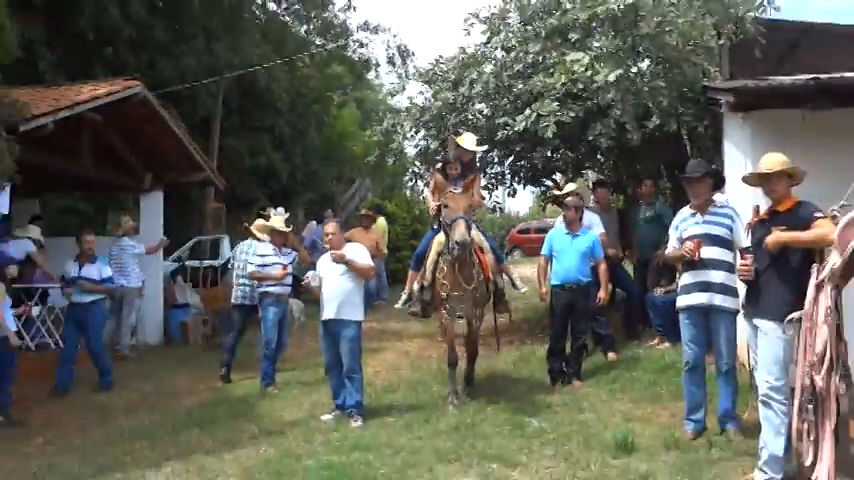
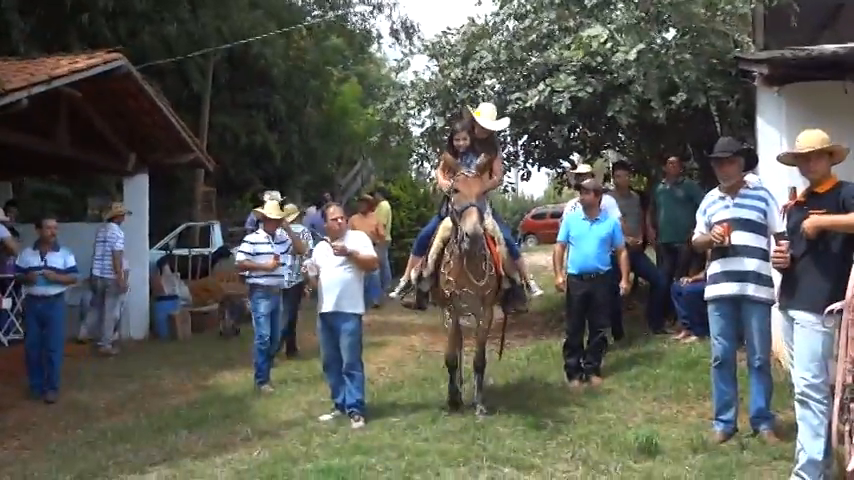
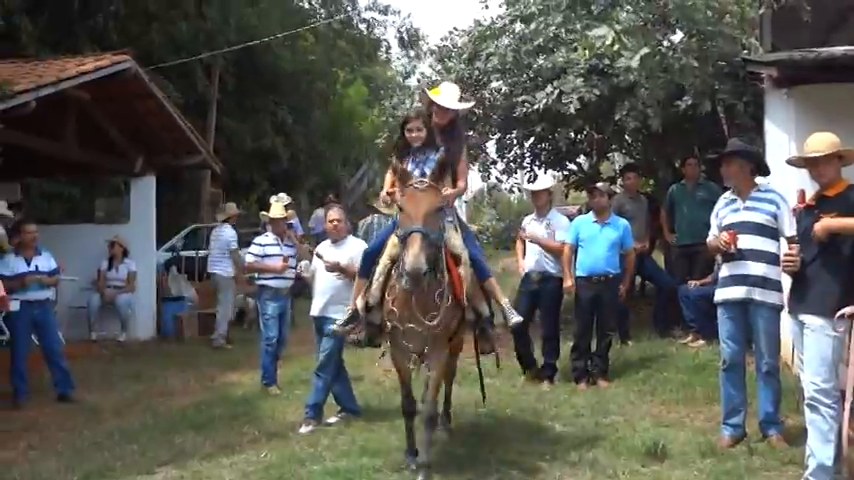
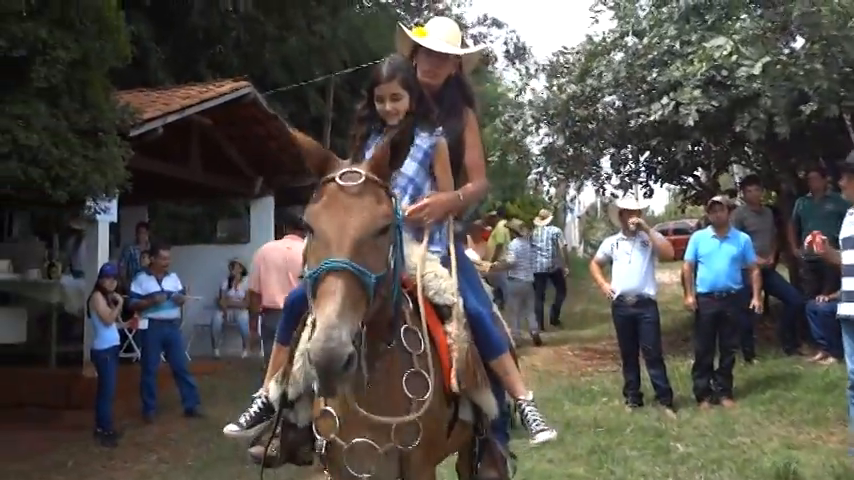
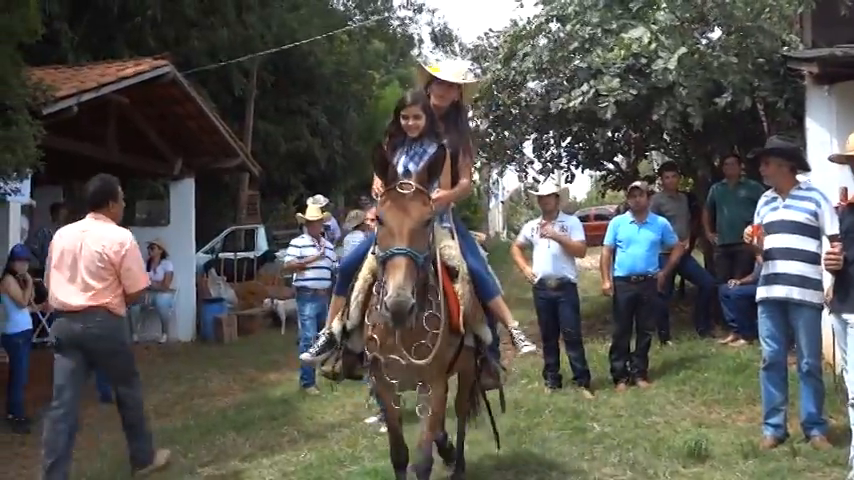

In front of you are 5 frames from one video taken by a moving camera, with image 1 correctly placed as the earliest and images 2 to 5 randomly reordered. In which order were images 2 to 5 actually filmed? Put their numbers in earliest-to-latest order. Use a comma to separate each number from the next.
2, 3, 5, 4
